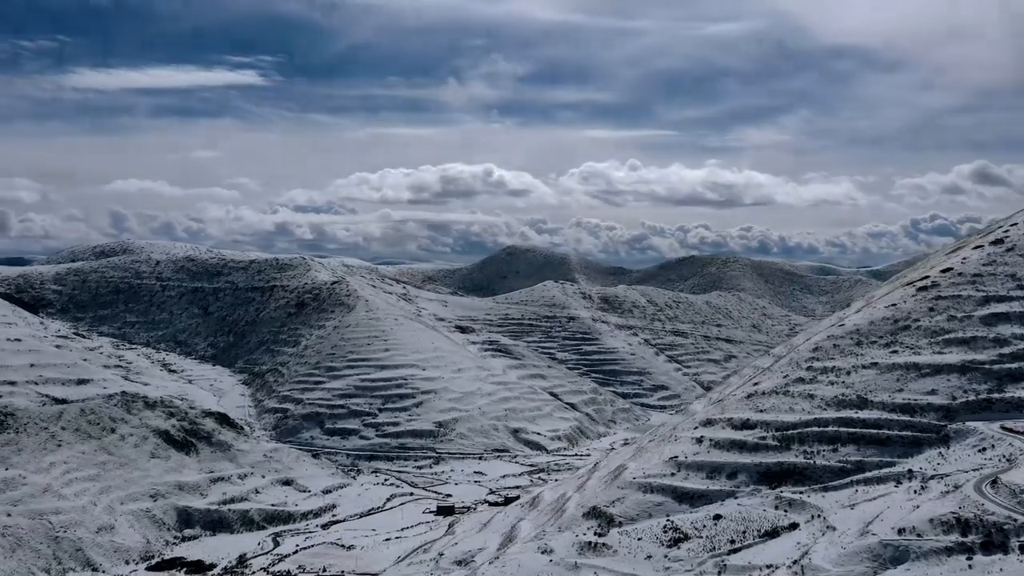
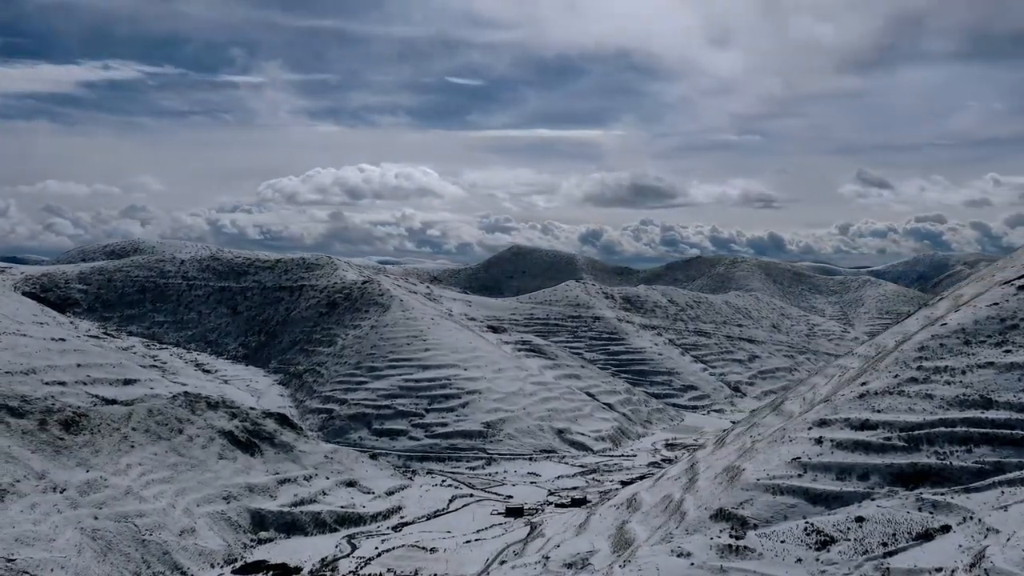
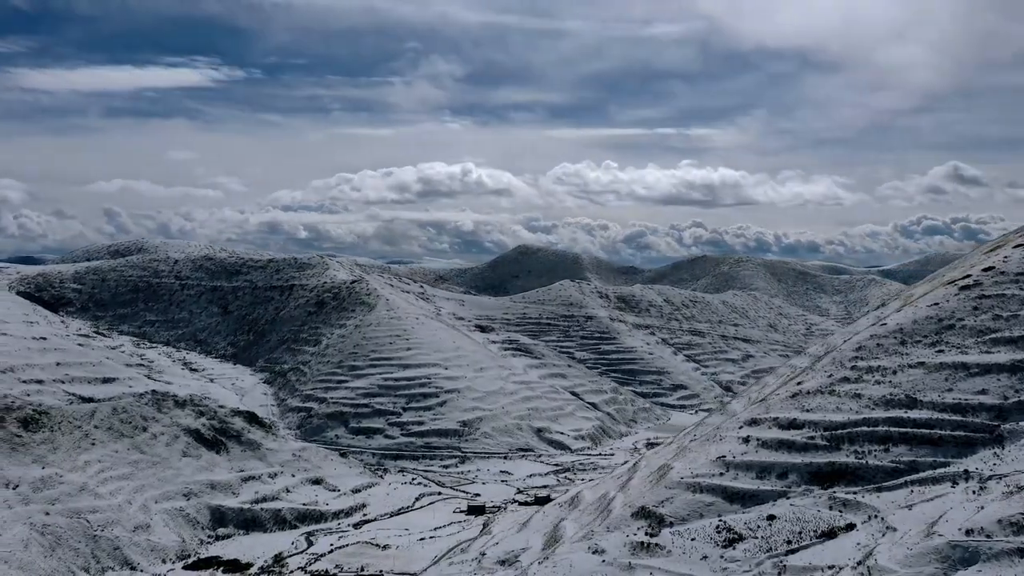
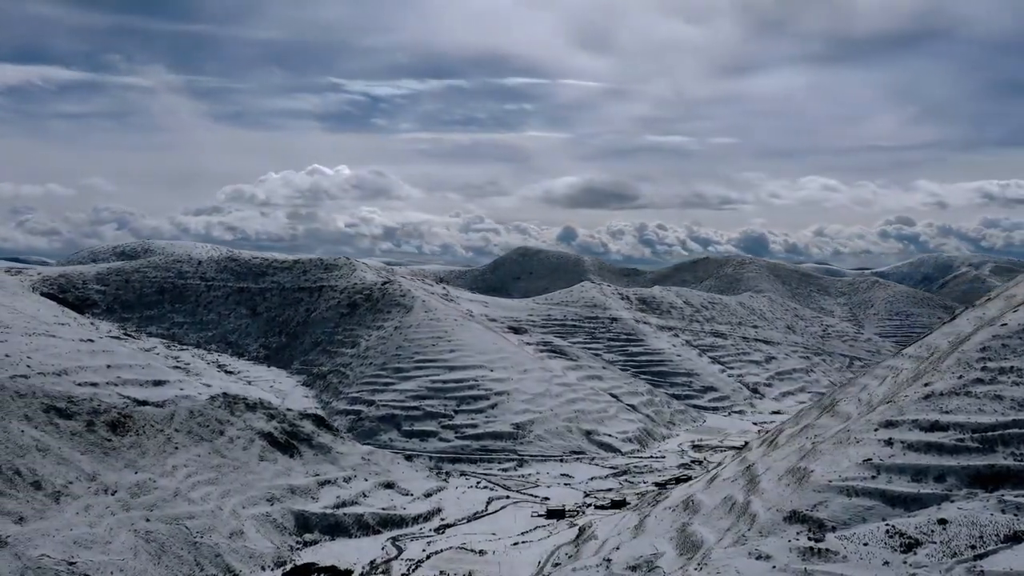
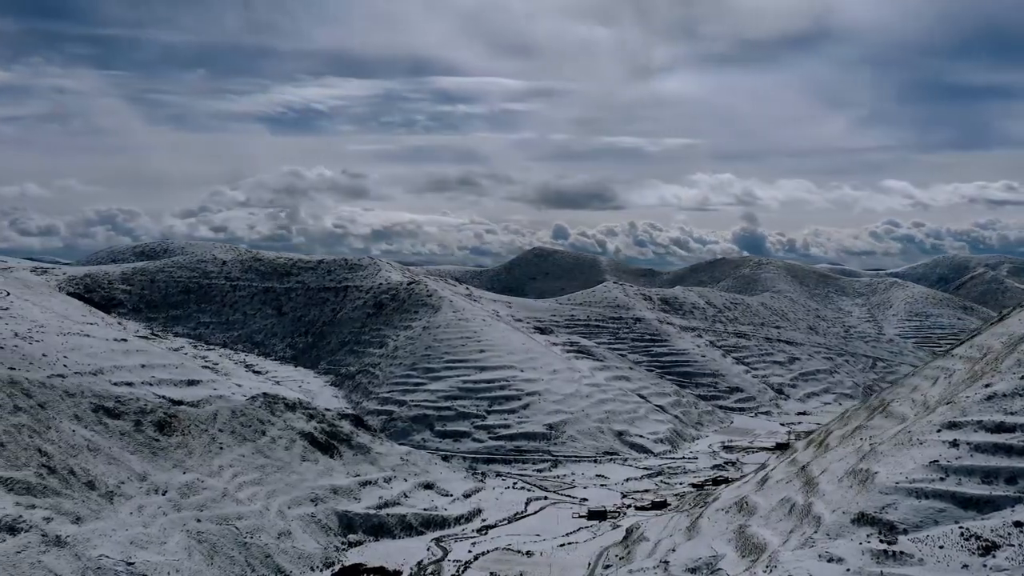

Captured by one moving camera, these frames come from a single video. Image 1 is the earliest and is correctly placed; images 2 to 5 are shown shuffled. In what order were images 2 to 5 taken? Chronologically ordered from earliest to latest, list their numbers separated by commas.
3, 2, 4, 5
